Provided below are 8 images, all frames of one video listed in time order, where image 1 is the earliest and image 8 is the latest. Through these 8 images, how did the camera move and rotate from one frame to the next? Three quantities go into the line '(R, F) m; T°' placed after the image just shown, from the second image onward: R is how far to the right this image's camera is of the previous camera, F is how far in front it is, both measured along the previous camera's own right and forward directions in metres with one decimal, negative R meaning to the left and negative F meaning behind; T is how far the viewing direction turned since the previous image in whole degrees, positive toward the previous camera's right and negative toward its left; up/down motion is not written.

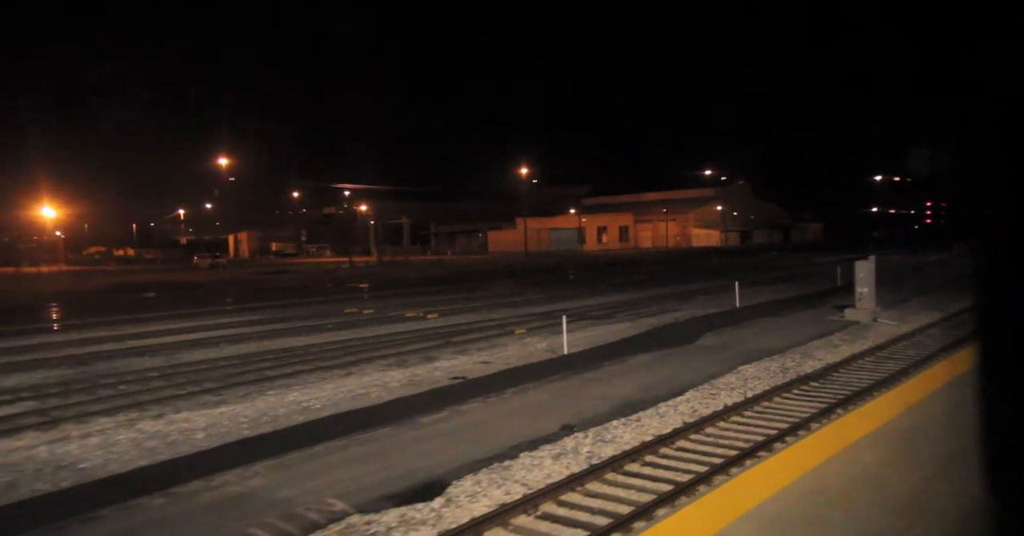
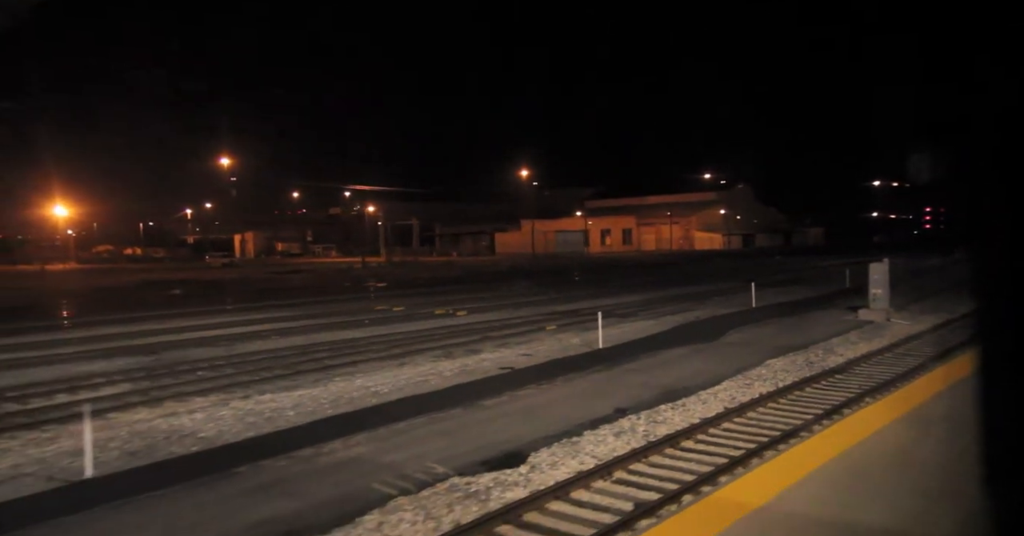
(-0.8, -0.9) m; 0°
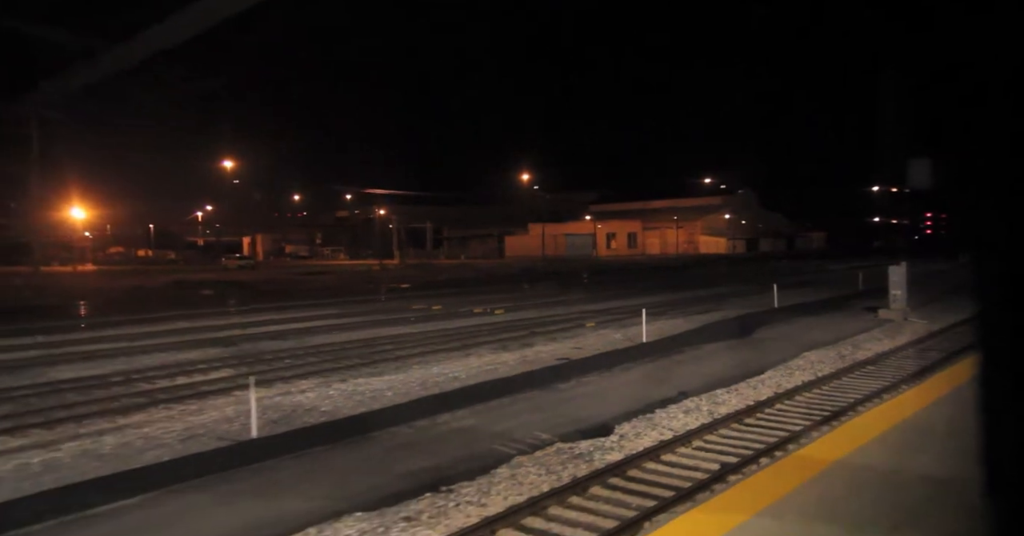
(-1.1, -1.2) m; 0°
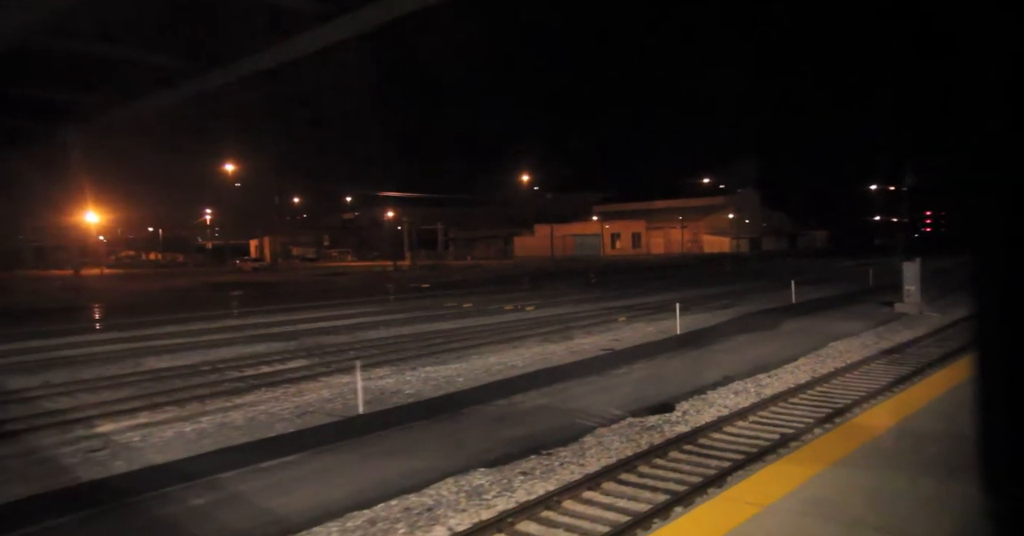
(-0.9, -1.0) m; 0°
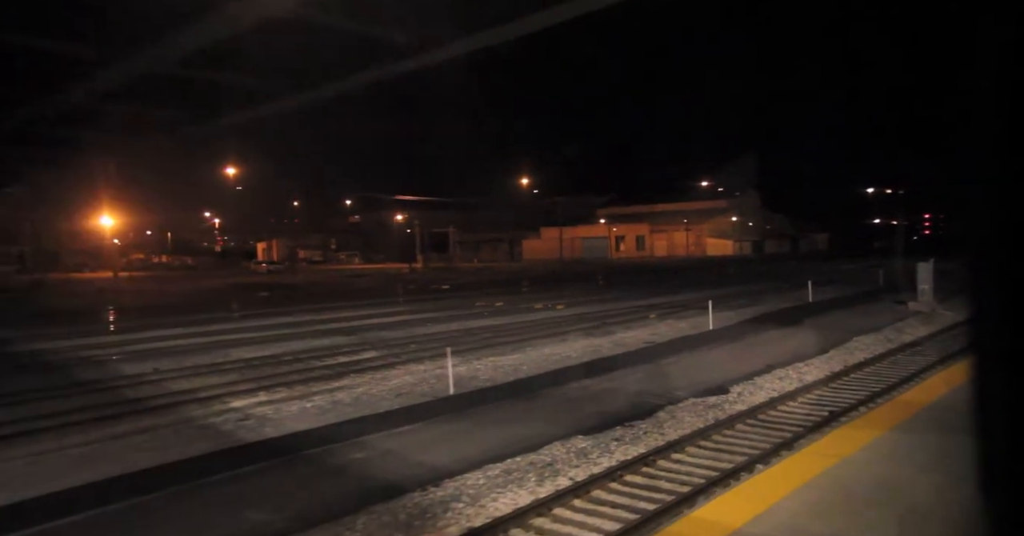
(-1.0, -1.1) m; 0°
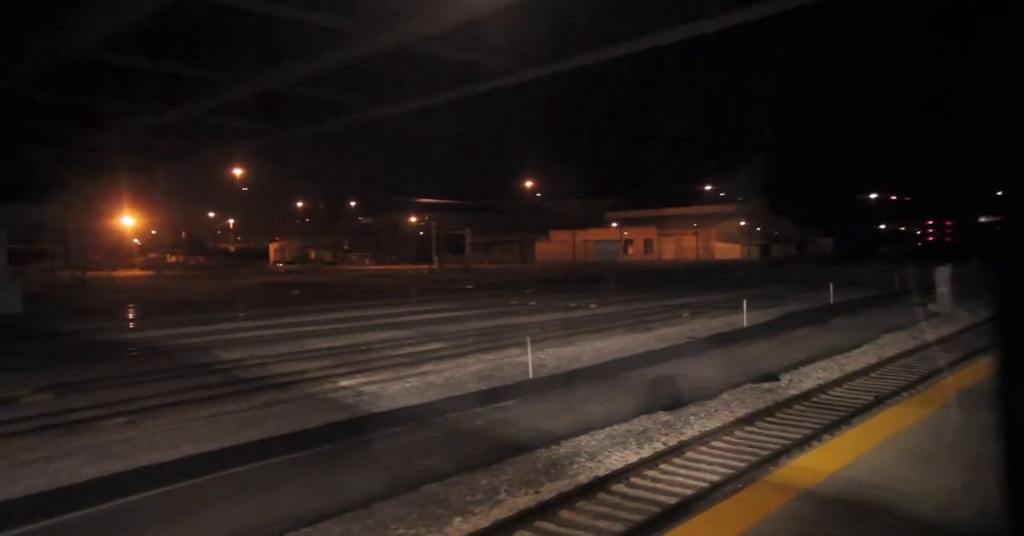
(-1.1, -1.1) m; -1°
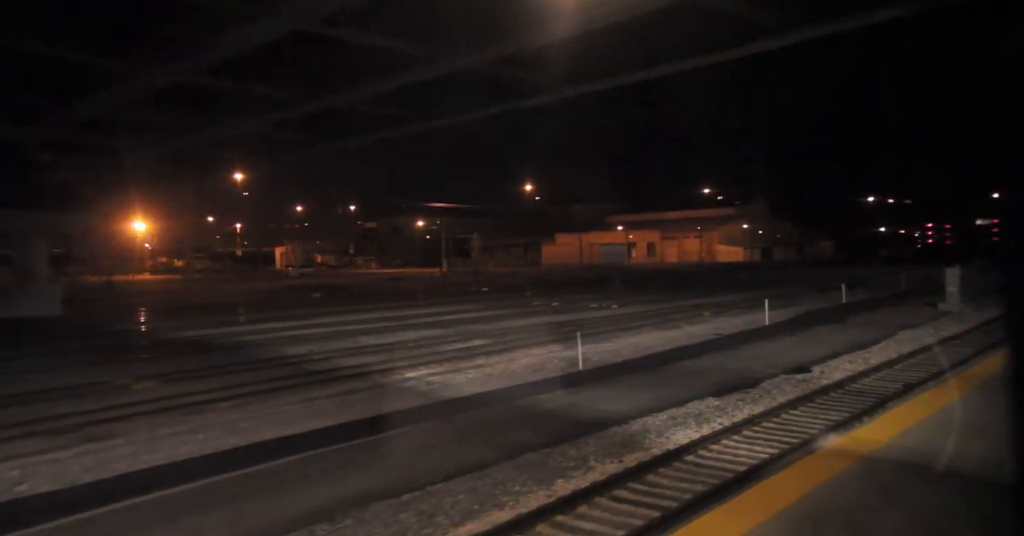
(-0.8, -0.9) m; 0°
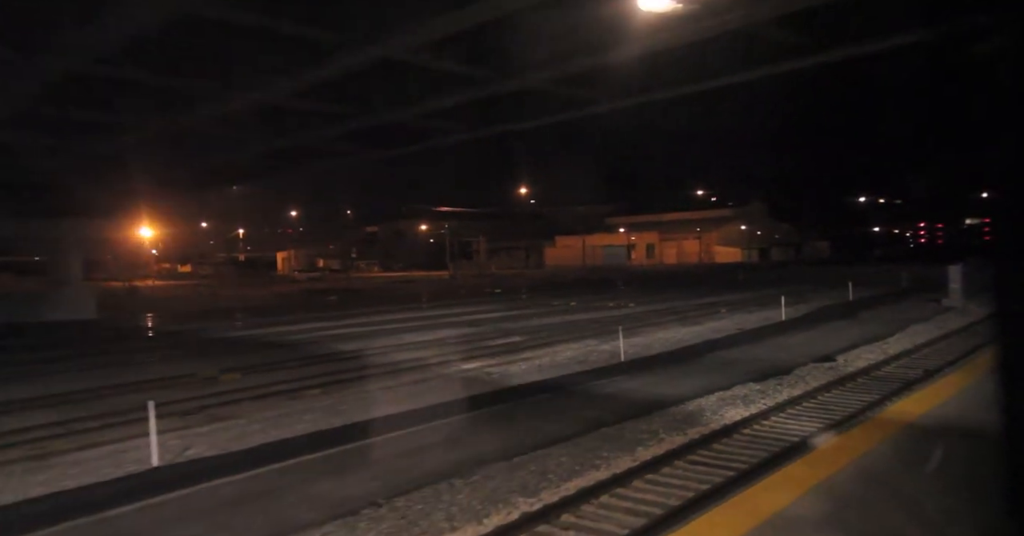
(-0.9, -0.9) m; 0°
